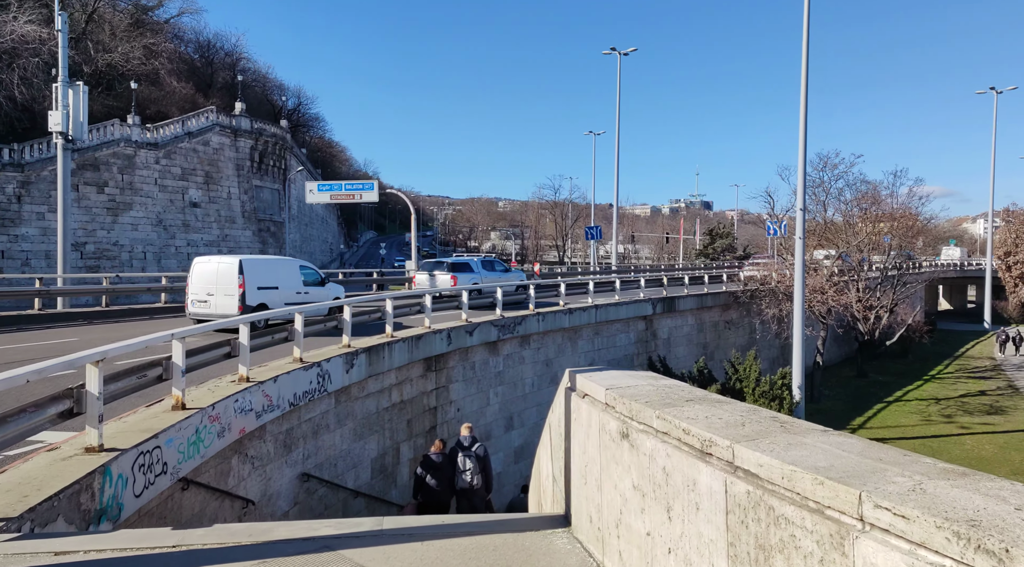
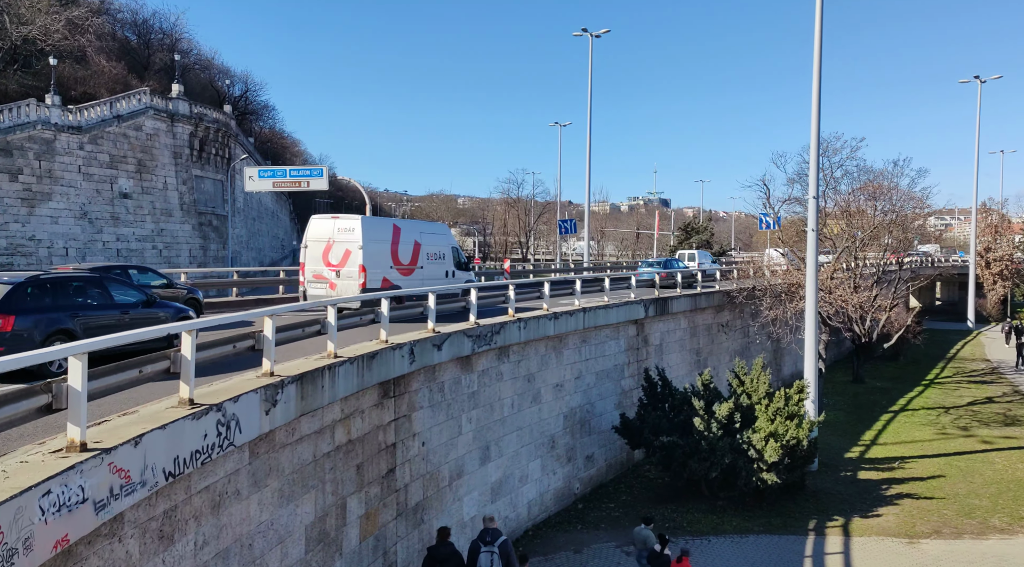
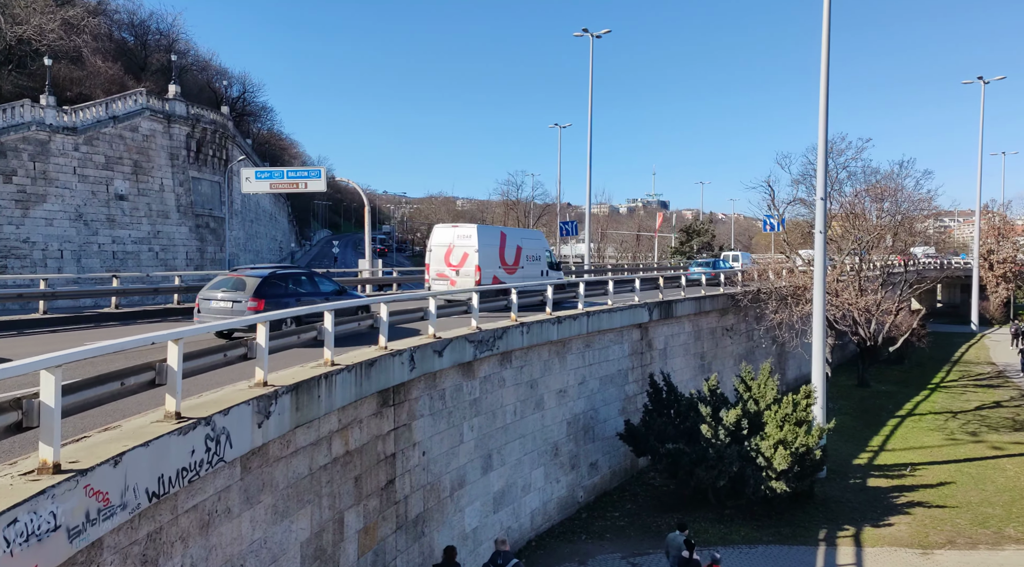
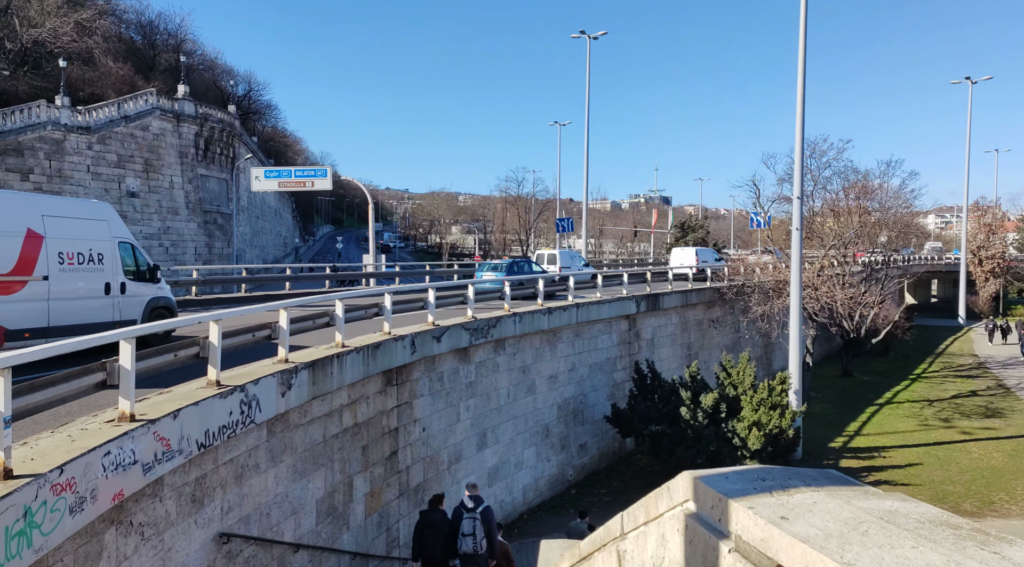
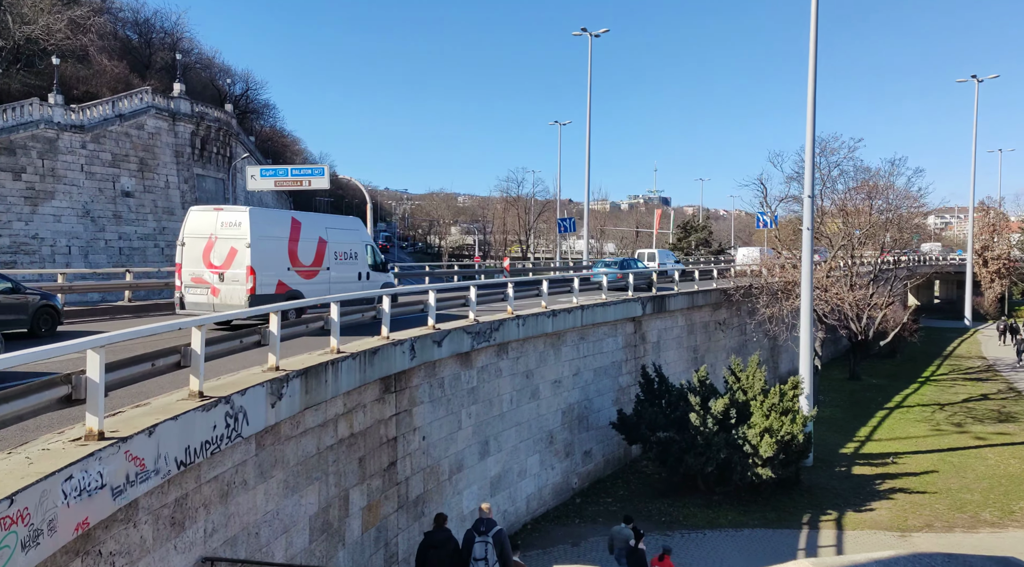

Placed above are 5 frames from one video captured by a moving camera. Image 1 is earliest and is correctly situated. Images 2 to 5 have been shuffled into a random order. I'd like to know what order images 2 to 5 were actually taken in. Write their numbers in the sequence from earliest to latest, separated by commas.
4, 5, 2, 3
